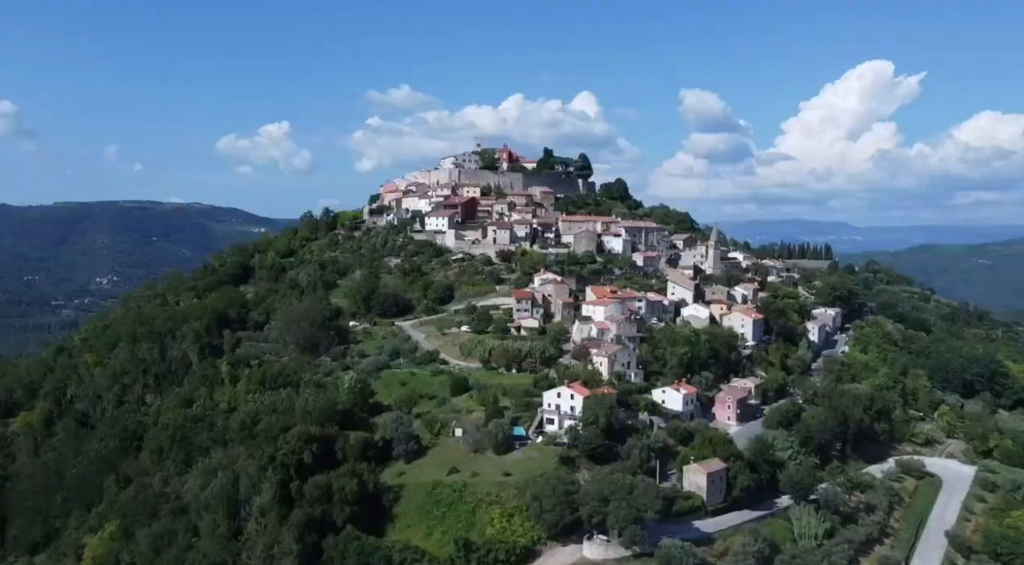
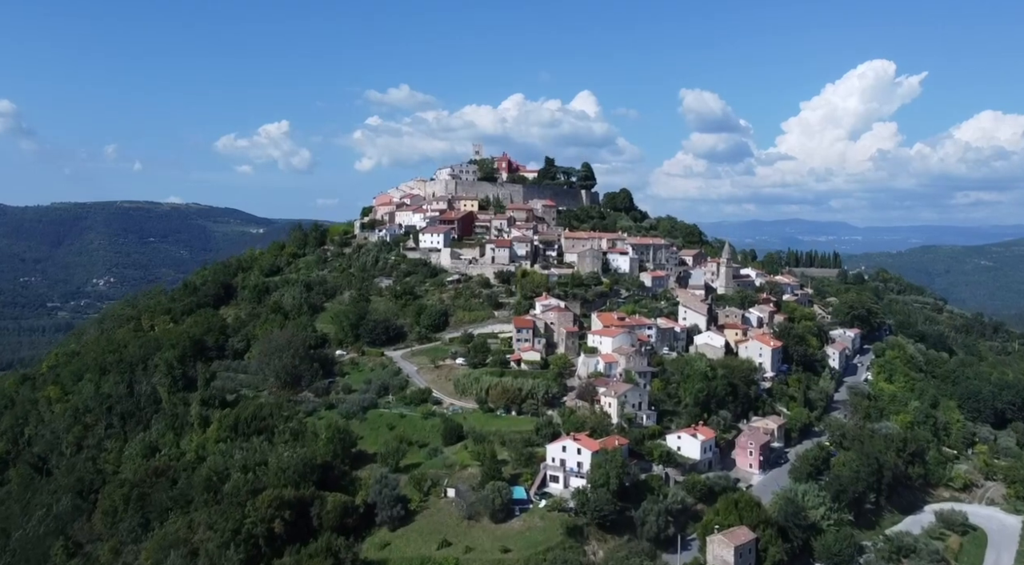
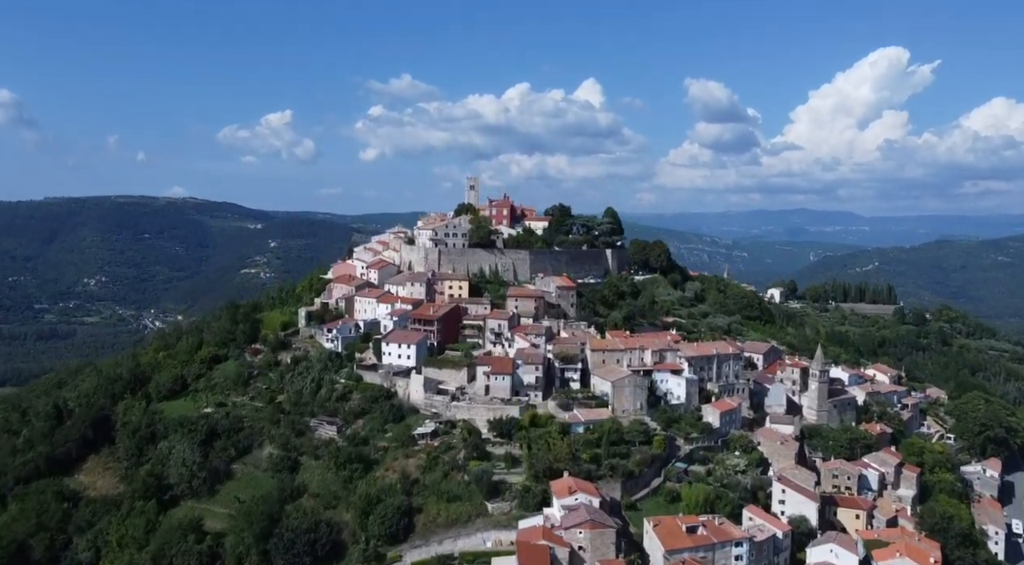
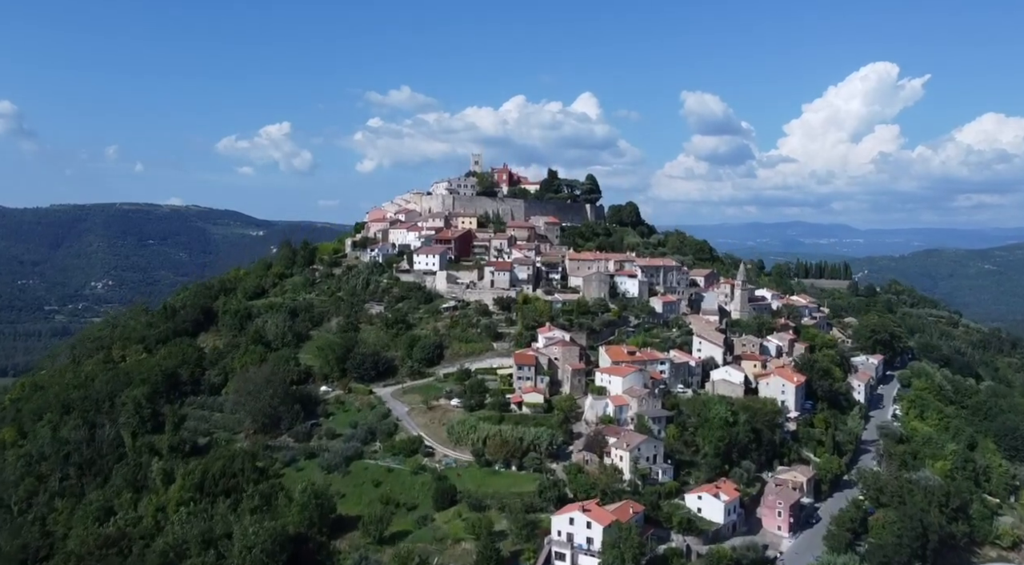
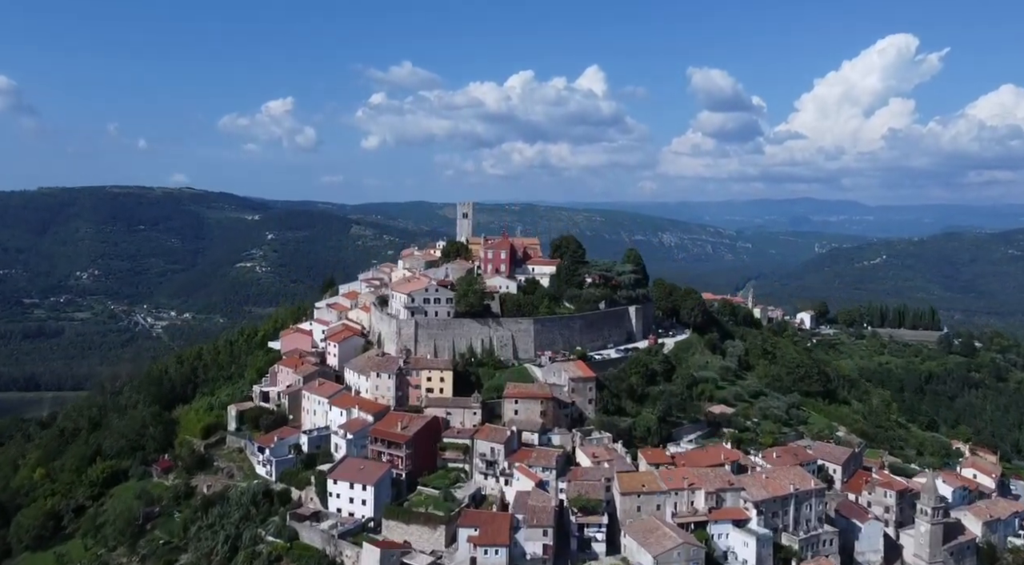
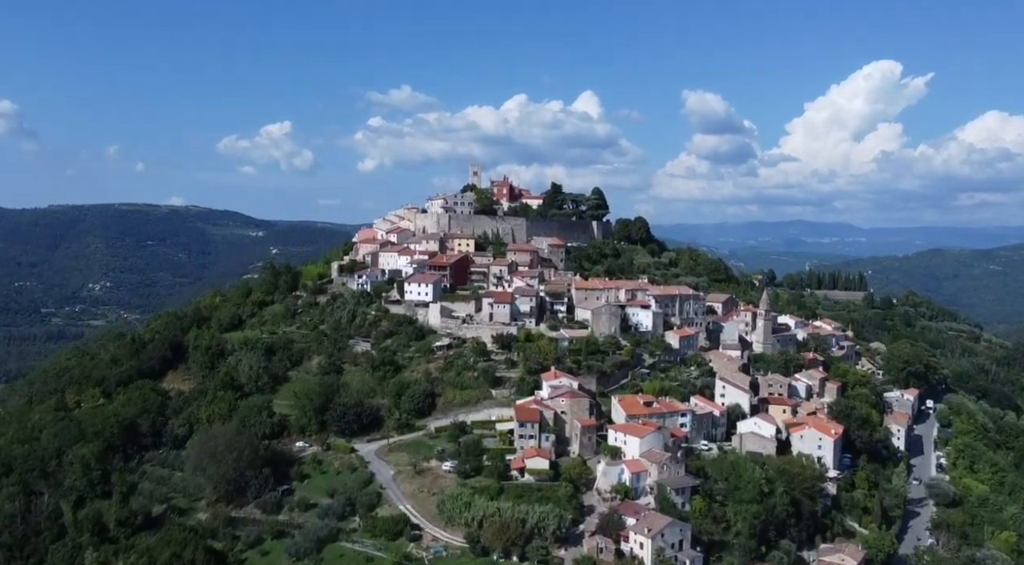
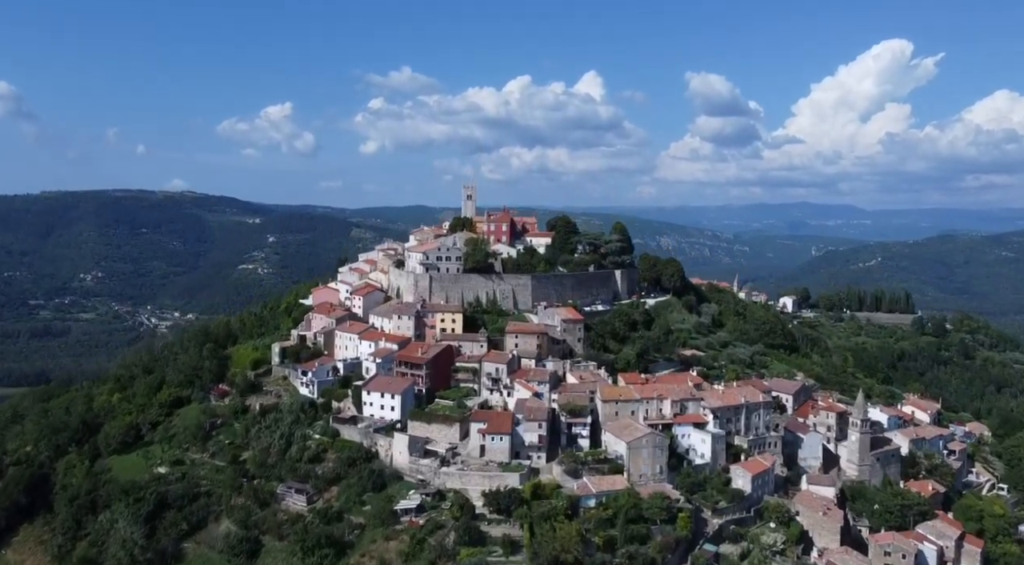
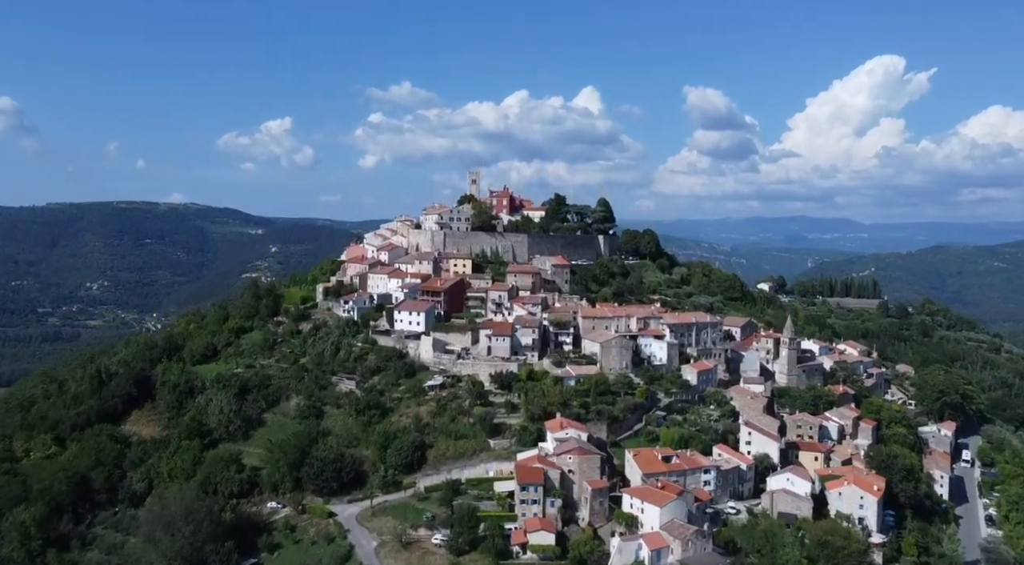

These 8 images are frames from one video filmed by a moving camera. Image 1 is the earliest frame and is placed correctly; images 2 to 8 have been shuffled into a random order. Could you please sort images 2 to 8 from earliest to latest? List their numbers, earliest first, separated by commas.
2, 4, 6, 8, 3, 7, 5
